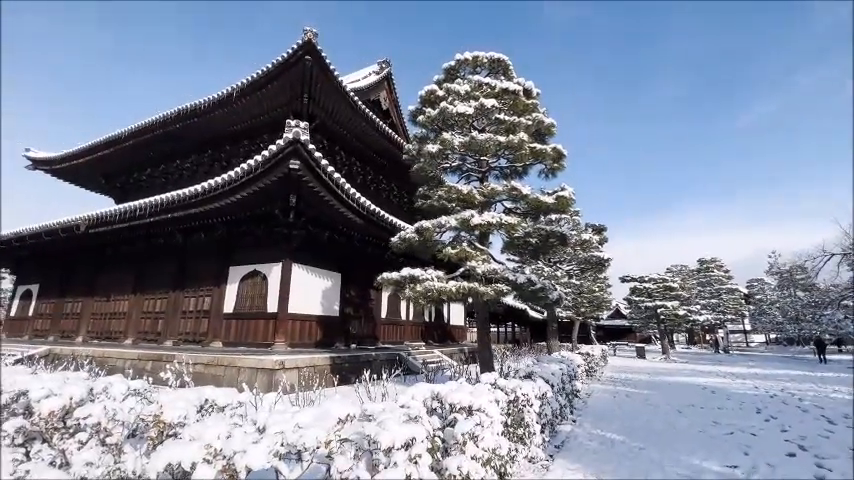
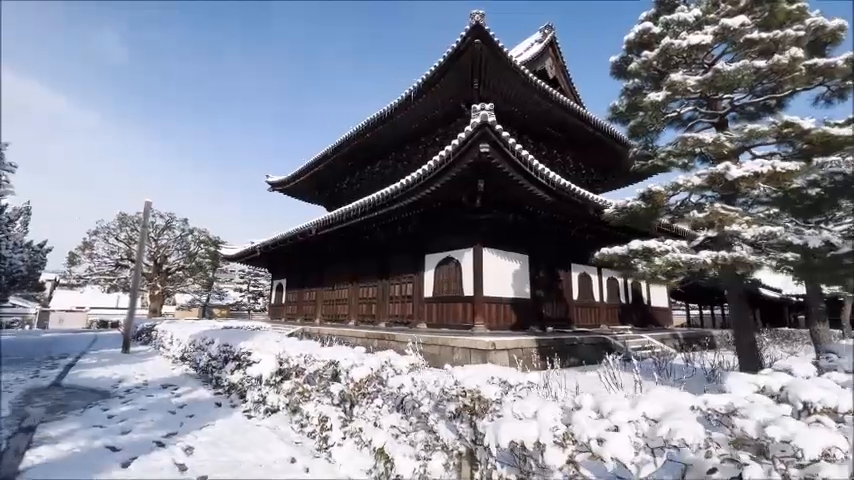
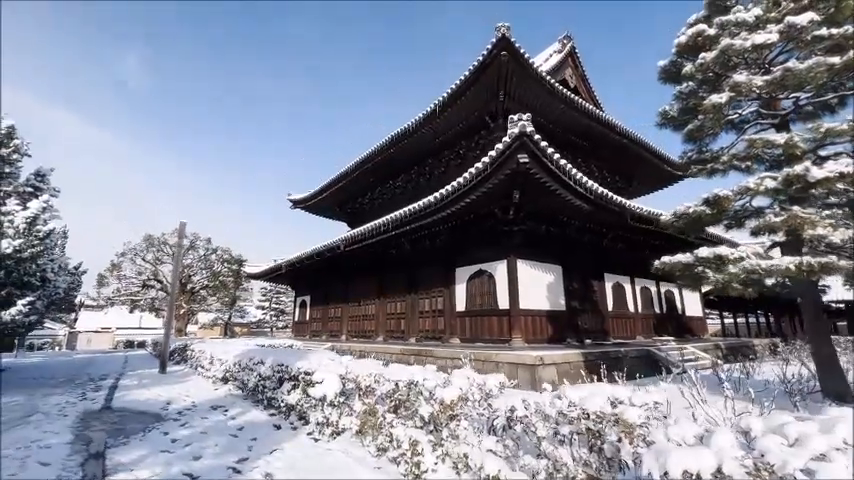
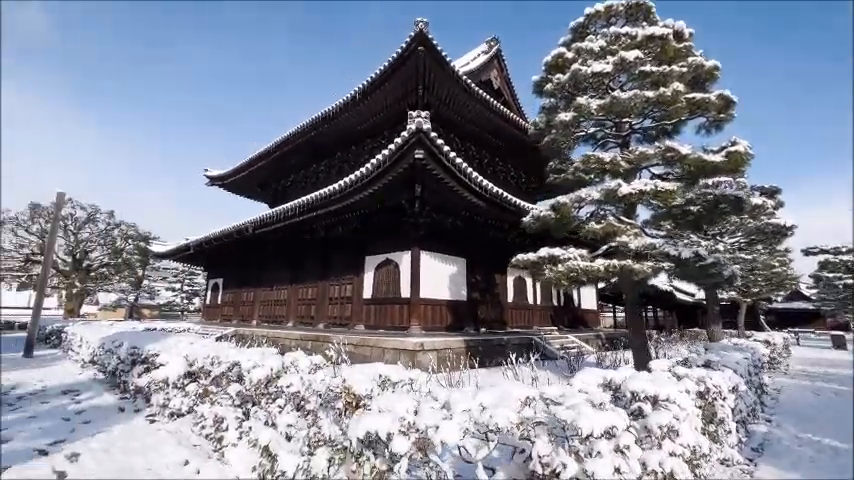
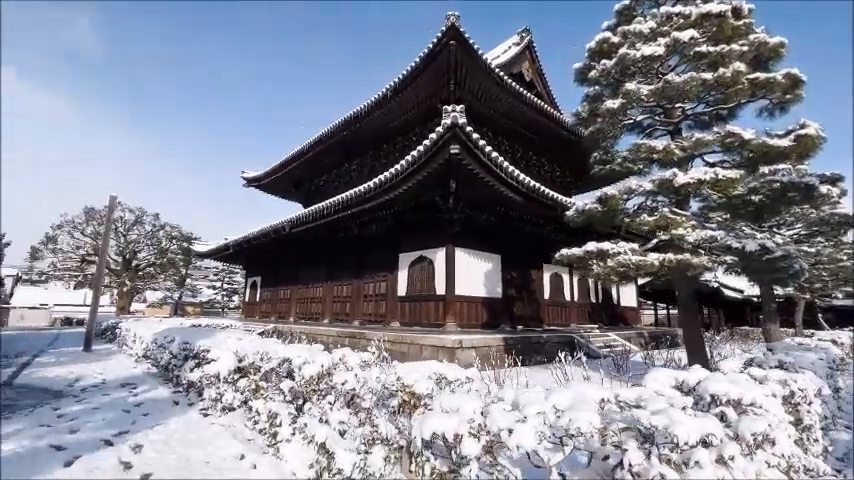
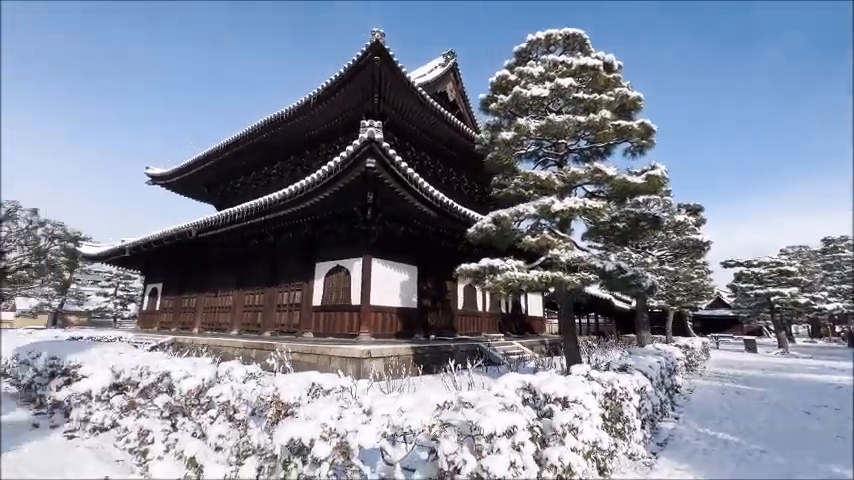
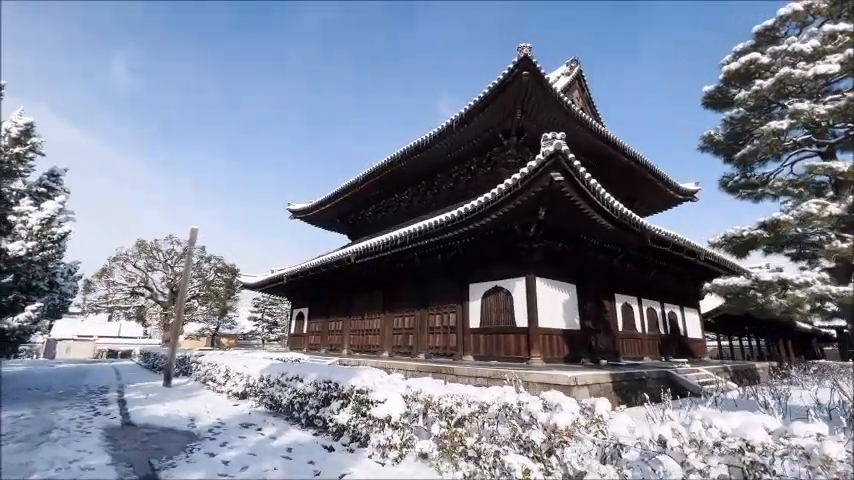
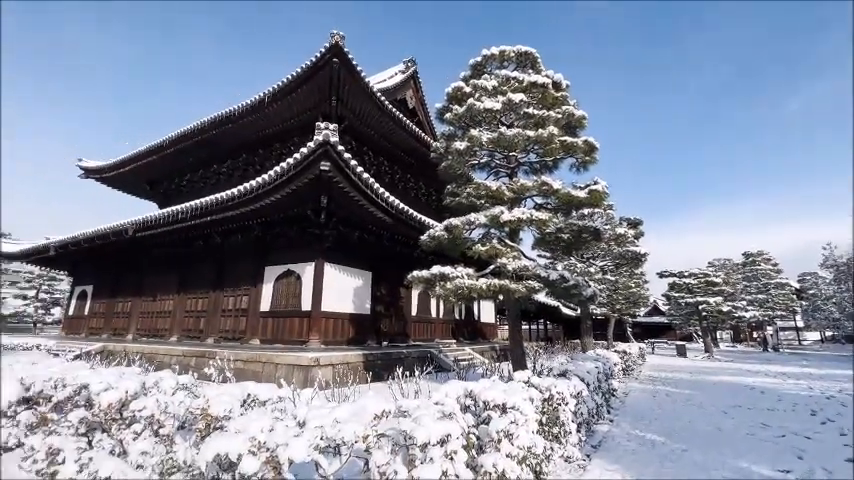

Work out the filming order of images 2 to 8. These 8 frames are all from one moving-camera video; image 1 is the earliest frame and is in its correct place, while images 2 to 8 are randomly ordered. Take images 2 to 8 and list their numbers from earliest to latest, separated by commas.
8, 6, 4, 5, 2, 3, 7
